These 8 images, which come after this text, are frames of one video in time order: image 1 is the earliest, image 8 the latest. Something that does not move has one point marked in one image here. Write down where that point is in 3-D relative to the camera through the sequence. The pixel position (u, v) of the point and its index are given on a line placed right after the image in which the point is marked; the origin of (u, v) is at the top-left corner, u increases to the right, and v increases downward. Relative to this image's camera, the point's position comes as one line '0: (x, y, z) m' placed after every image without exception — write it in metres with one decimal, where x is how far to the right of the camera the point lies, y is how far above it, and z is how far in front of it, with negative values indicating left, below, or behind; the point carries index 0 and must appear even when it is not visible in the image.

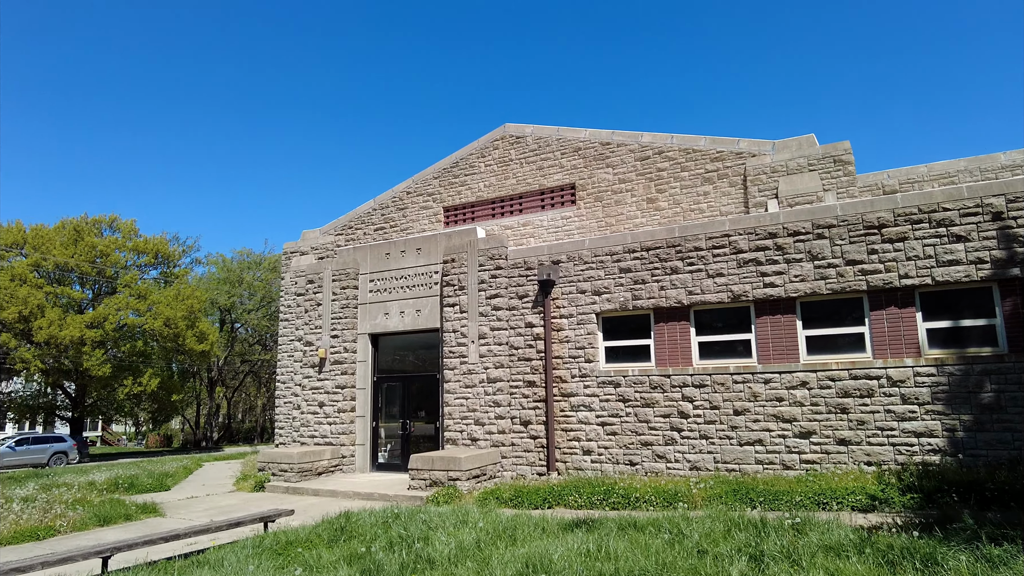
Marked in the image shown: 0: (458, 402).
0: (-1.0, -2.1, +12.0) m
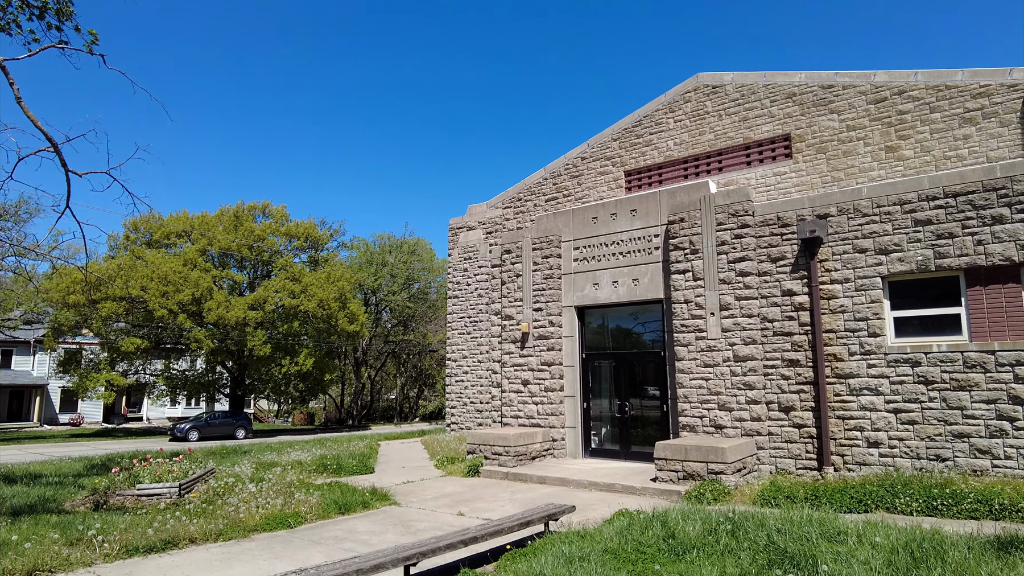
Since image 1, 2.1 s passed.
0: (+2.9, -1.5, +10.4) m
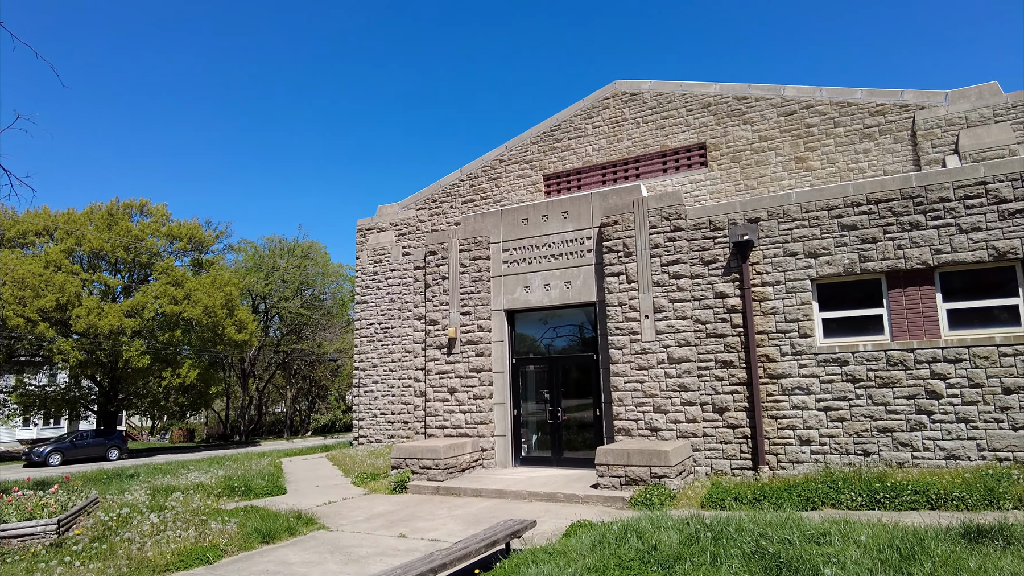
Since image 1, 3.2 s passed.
0: (+1.9, -1.6, +10.3) m
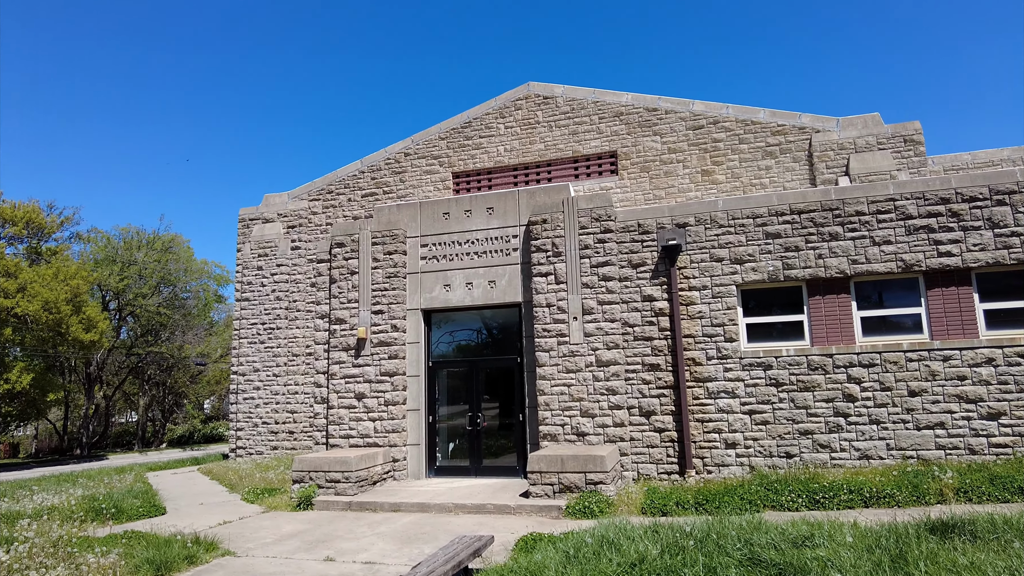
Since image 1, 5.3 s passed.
0: (+0.7, -1.6, +9.9) m
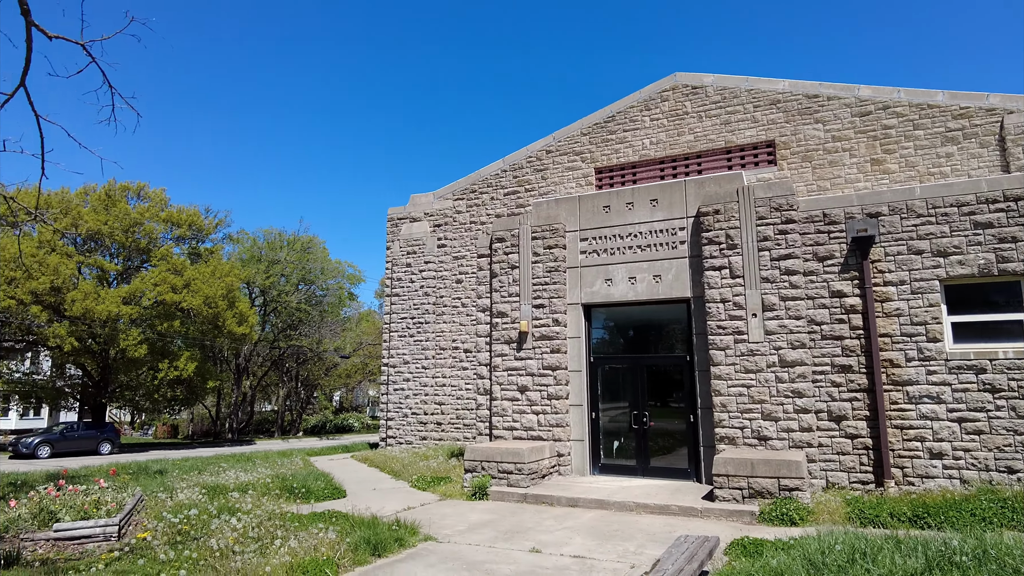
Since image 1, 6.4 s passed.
0: (+3.2, -1.5, +9.5) m
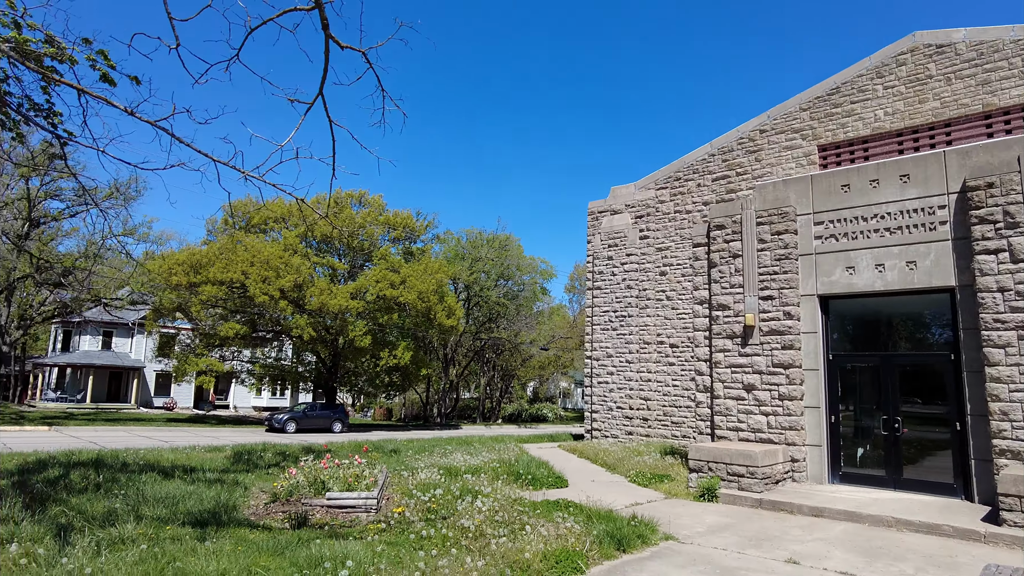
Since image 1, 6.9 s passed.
0: (+6.2, -1.3, +8.0) m
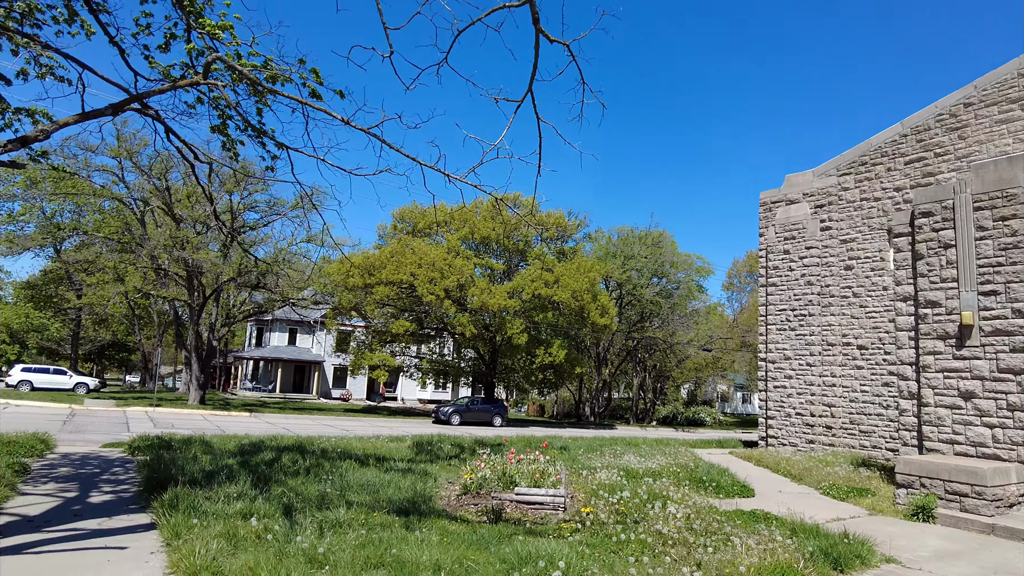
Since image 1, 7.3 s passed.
0: (+8.3, -1.2, +6.3) m
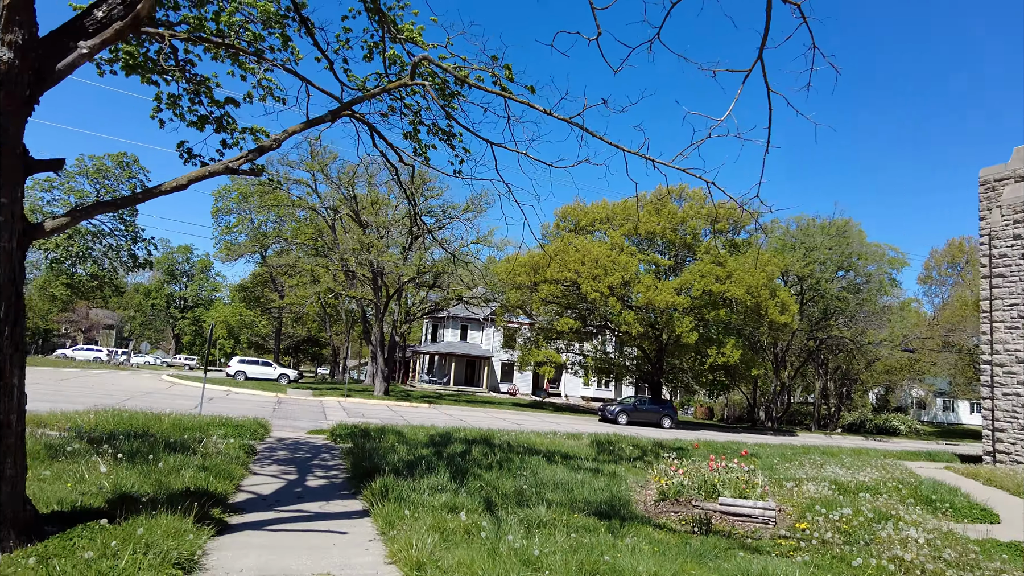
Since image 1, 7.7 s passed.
0: (+9.9, -1.0, +3.8) m
